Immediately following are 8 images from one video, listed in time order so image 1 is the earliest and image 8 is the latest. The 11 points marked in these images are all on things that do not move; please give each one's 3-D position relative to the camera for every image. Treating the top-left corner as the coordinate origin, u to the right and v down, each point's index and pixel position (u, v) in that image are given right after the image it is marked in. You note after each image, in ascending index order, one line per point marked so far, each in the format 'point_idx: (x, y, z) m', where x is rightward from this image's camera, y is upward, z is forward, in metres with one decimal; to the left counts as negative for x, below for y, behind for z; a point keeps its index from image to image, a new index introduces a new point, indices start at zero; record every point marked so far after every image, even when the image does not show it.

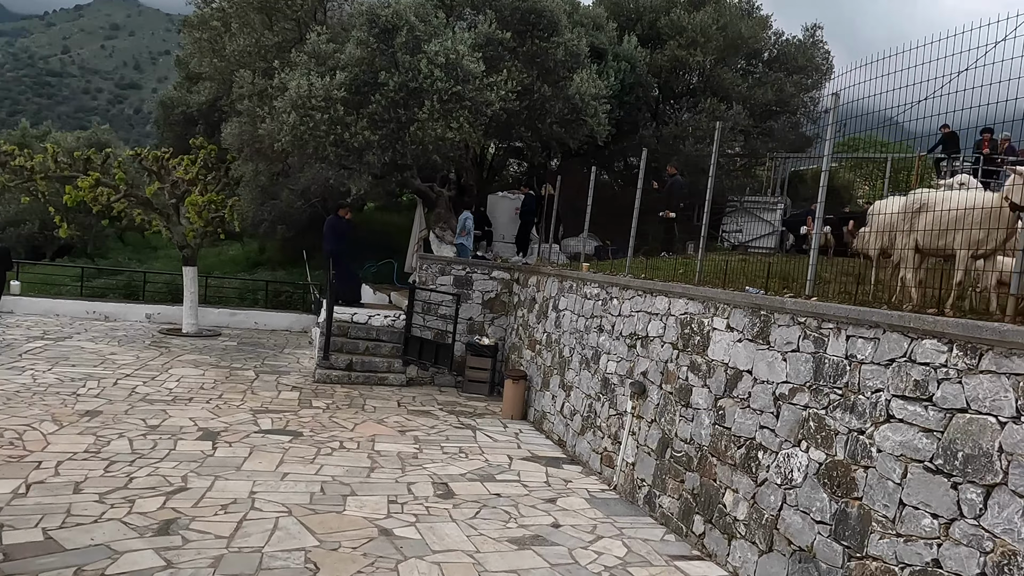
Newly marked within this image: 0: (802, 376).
0: (+1.7, -0.5, +4.5) m
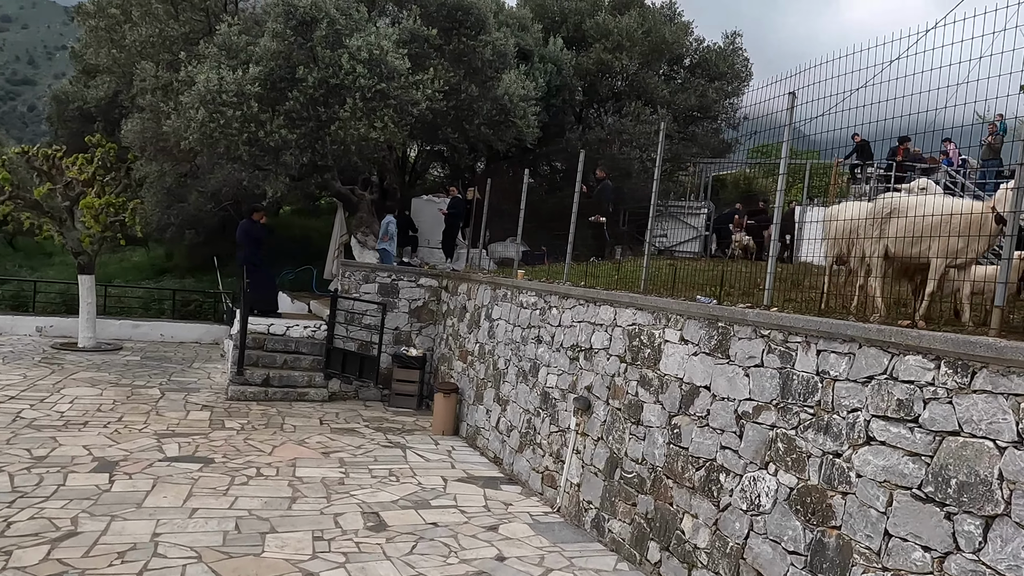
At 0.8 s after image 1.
0: (+1.4, -0.6, +4.2) m
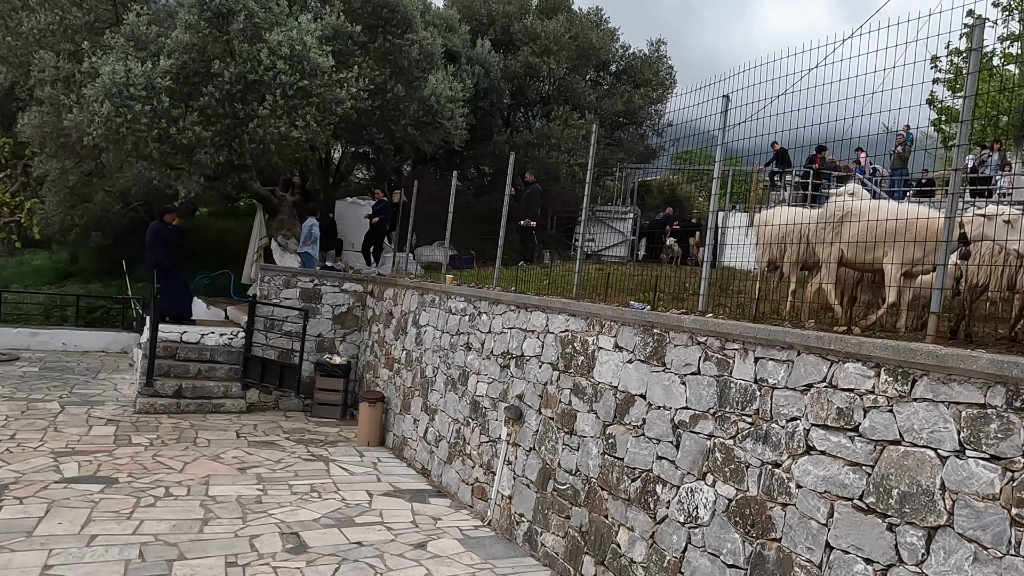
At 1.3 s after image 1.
0: (+1.0, -0.6, +4.1) m
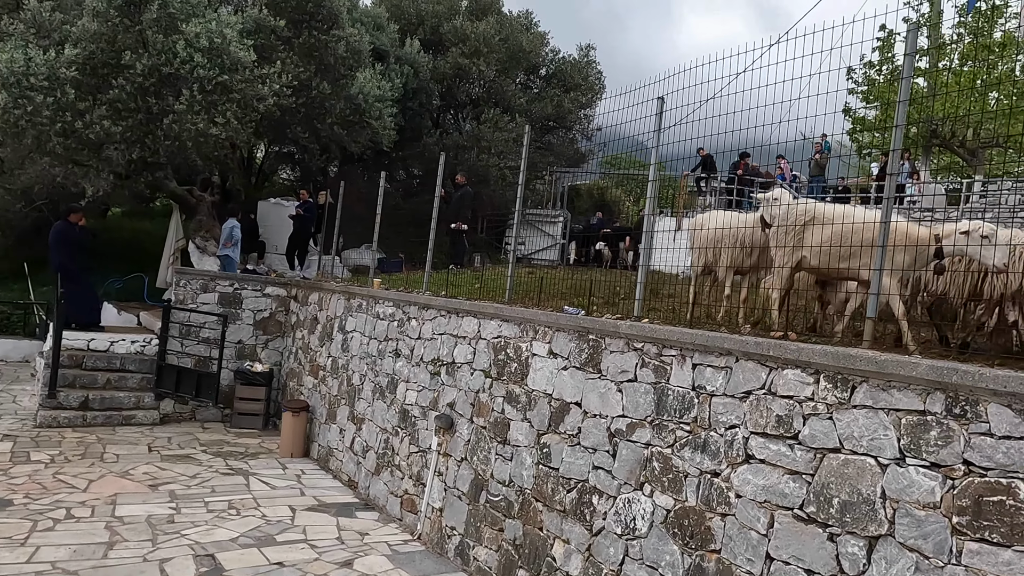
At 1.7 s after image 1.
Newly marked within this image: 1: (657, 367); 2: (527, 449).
0: (+0.7, -0.6, +4.0) m
1: (+0.7, -0.4, +3.9) m
2: (+0.1, -1.0, +4.8) m
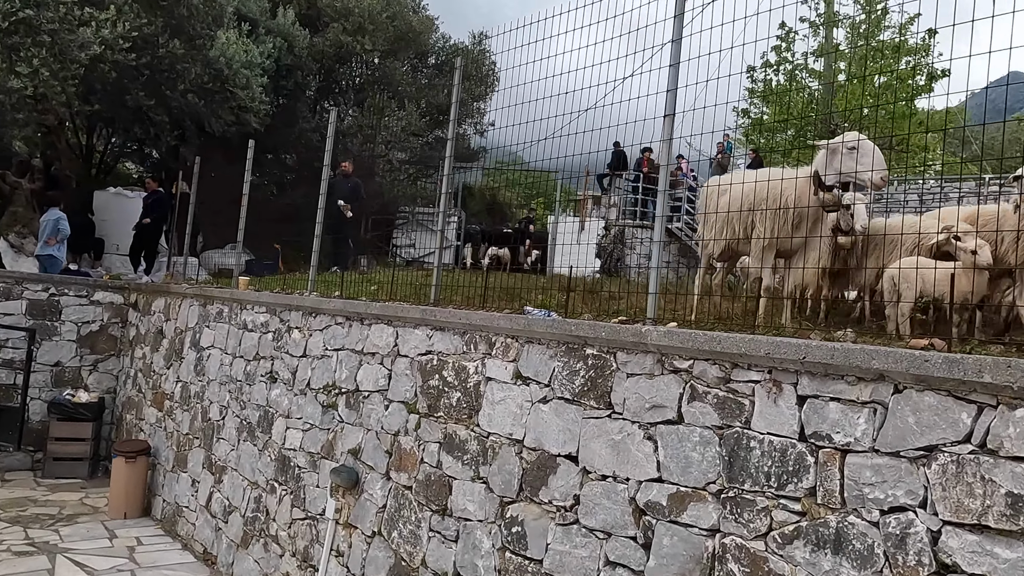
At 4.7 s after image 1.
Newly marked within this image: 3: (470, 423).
0: (+0.6, -0.6, +2.4) m
1: (+0.7, -0.4, +2.4) m
2: (-0.1, -1.0, +3.1) m
3: (-0.2, -0.6, +3.3) m
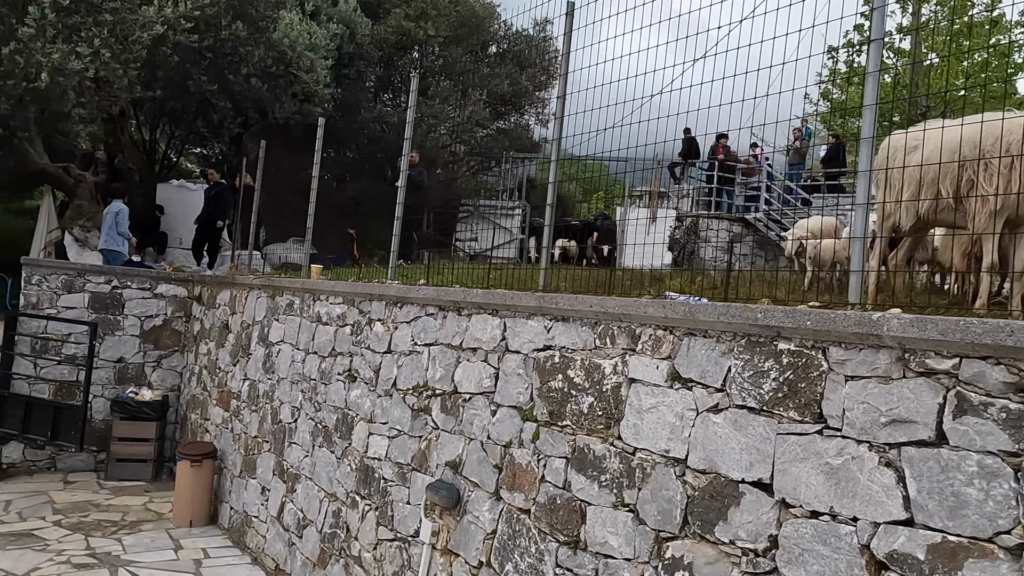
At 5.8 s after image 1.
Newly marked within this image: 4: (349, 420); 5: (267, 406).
0: (+1.0, -0.5, +1.7) m
1: (+1.1, -0.3, +1.7) m
2: (+0.4, -0.9, +2.5) m
3: (+0.3, -0.5, +2.7) m
4: (-0.9, -0.8, +4.3) m
5: (-1.8, -0.8, +5.5) m
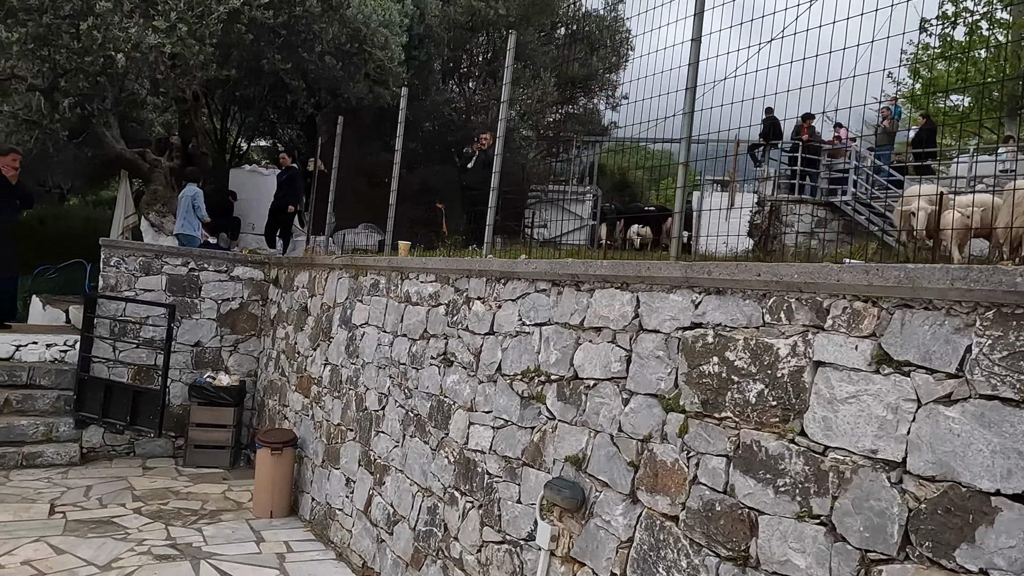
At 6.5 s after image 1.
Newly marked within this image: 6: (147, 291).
0: (+1.4, -0.4, +1.2) m
1: (+1.5, -0.2, +1.1) m
2: (+0.8, -0.8, +2.0) m
3: (+0.8, -0.4, +2.2) m
4: (-0.3, -0.6, +4.0) m
5: (-1.1, -0.7, +5.1) m
6: (-3.5, 0.0, +7.4) m
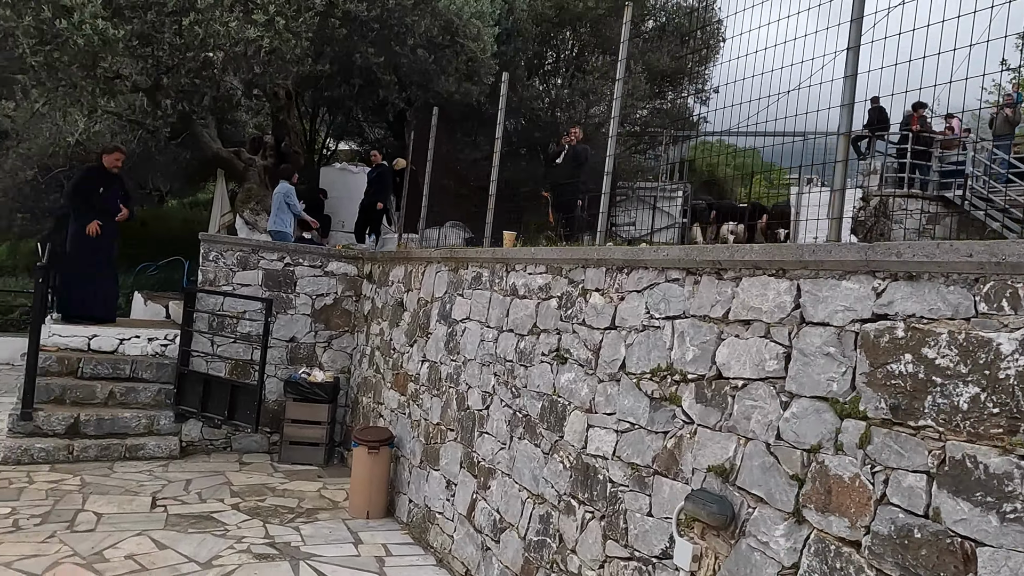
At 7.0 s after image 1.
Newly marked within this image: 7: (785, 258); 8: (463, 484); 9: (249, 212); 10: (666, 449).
0: (+1.7, -0.4, +0.7) m
1: (+1.8, -0.1, +0.7) m
2: (+1.2, -0.8, +1.6) m
3: (+1.2, -0.4, +1.8) m
4: (+0.2, -0.6, +3.7) m
5: (-0.4, -0.7, +4.9) m
6: (-2.6, 0.0, +7.4) m
7: (+0.9, +0.1, +2.4) m
8: (-0.3, -1.2, +4.5) m
9: (-3.8, +1.1, +11.0) m
10: (+0.6, -0.6, +2.9) m
